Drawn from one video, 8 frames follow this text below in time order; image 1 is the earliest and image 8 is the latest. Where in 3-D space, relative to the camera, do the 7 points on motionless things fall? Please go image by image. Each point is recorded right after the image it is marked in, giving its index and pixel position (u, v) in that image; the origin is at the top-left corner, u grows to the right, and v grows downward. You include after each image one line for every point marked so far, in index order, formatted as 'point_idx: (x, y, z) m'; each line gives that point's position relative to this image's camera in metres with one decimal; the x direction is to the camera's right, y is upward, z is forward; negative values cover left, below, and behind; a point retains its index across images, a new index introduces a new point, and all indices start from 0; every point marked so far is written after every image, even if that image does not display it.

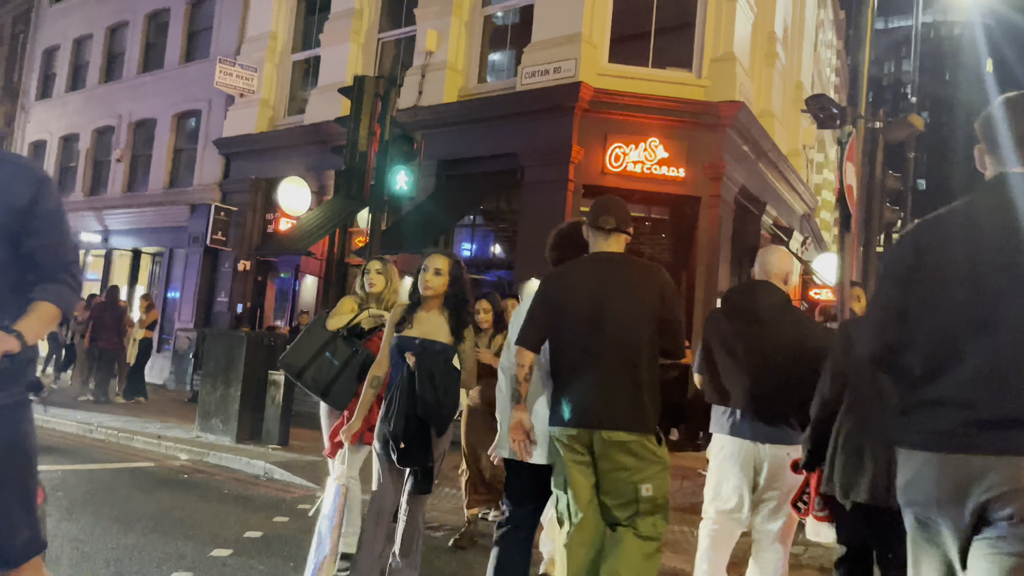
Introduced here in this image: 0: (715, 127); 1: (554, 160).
0: (+3.5, +2.8, +14.0) m
1: (+0.7, +2.2, +13.9) m
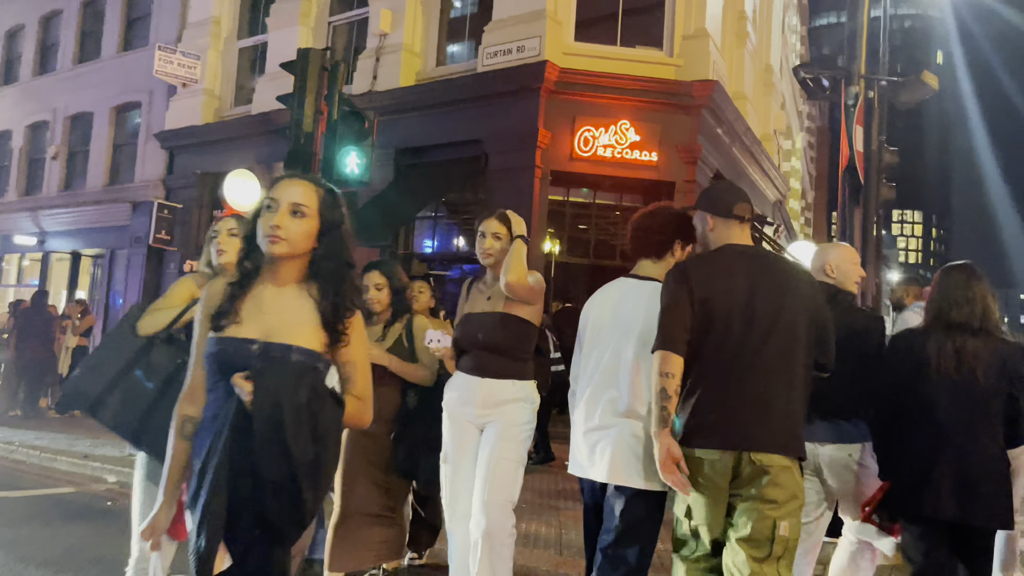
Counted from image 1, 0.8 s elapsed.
0: (+2.9, +2.9, +13.2) m
1: (+0.1, +2.3, +13.0) m
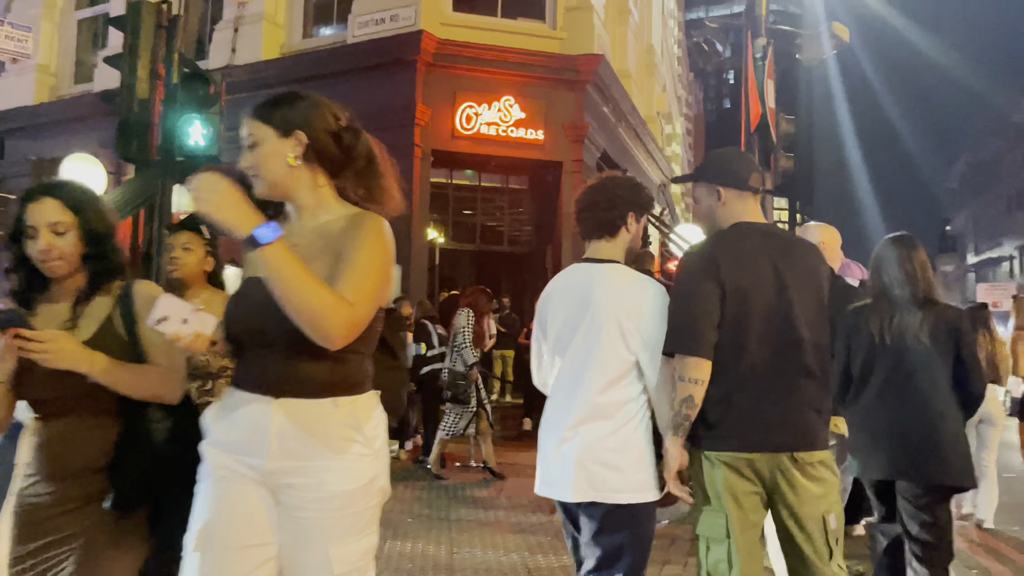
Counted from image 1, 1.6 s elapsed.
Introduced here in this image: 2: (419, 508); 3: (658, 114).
0: (+1.0, +3.2, +12.6) m
1: (-1.7, +2.5, +12.0) m
2: (-0.8, -1.8, +6.7) m
3: (+3.4, +4.1, +19.0) m
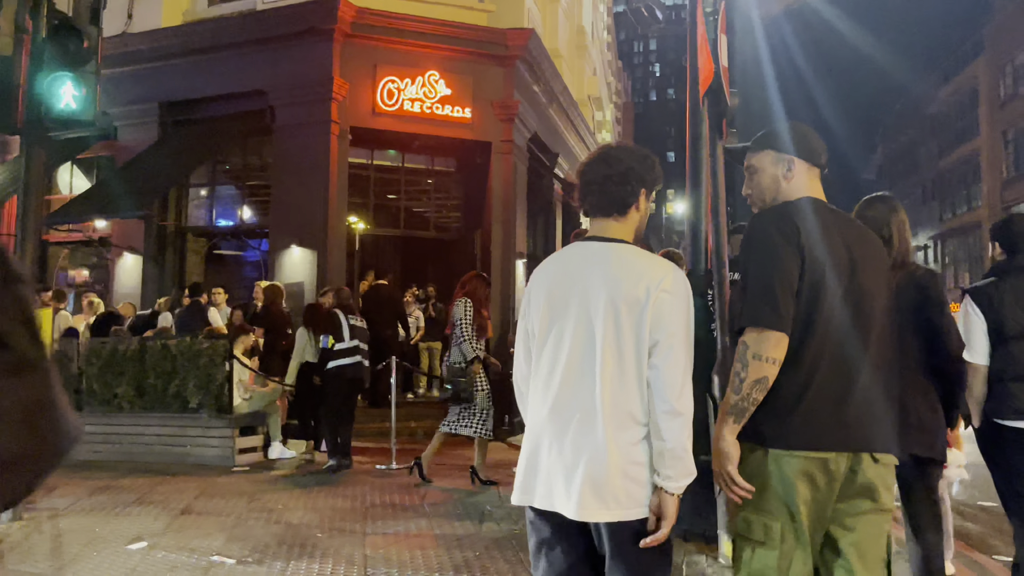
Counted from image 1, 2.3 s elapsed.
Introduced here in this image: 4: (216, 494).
0: (-0.1, +3.4, +11.9) m
1: (-2.8, +2.6, +11.1) m
2: (-1.3, -1.7, +6.0) m
3: (+1.7, +4.4, +18.5) m
4: (-2.5, -1.8, +6.8) m
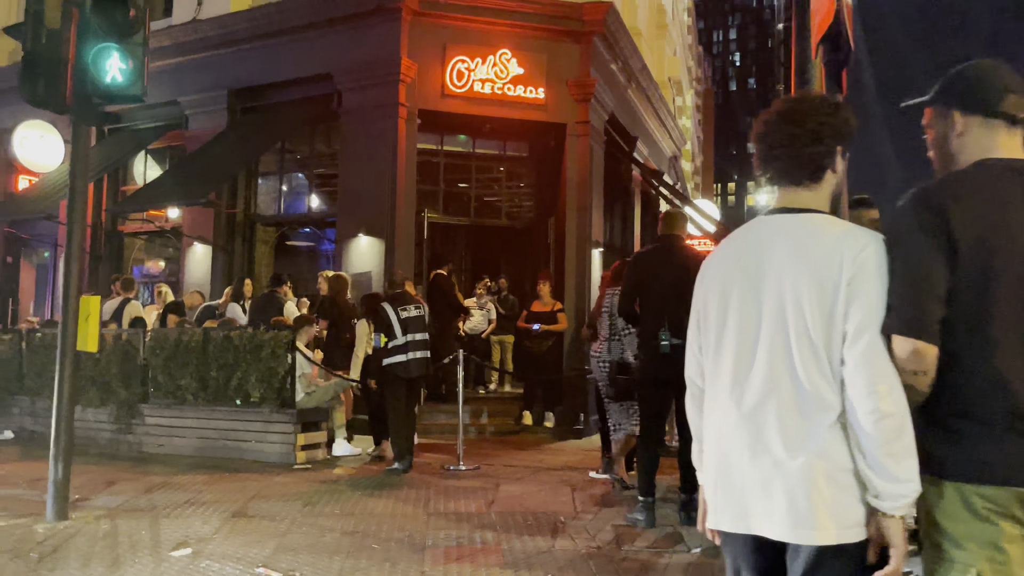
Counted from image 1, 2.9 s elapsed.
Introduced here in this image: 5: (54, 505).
0: (+0.9, +3.5, +11.2) m
1: (-1.8, +2.8, +10.7) m
2: (-0.8, -1.6, +5.5) m
3: (+3.4, +4.5, +17.6) m
4: (-1.9, -1.7, +6.4) m
5: (-3.2, -1.5, +5.6) m
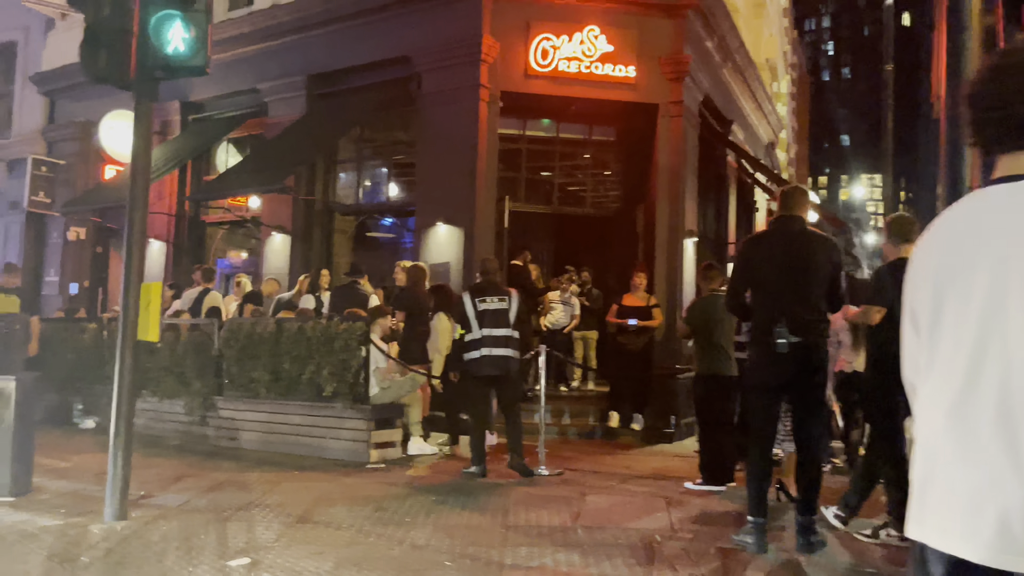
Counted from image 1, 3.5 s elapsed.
0: (+2.1, +3.6, +10.4) m
1: (-0.7, +2.9, +10.1) m
2: (-0.3, -1.6, +4.9) m
3: (+5.2, +4.6, +16.6) m
4: (-1.3, -1.6, +6.0) m
5: (-2.6, -1.4, +5.3) m
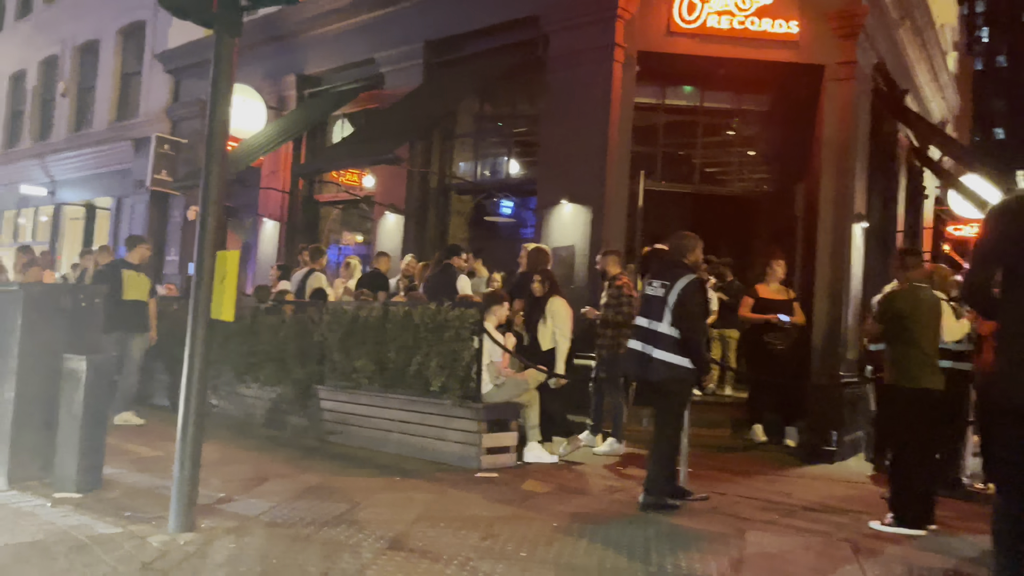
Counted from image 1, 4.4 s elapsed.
0: (+3.7, +3.7, +8.9) m
1: (+0.9, +3.0, +9.0) m
2: (+0.4, -1.4, +3.8) m
3: (+7.7, +4.7, +14.5) m
4: (-0.4, -1.4, +4.9) m
5: (-1.9, -1.2, +4.5) m
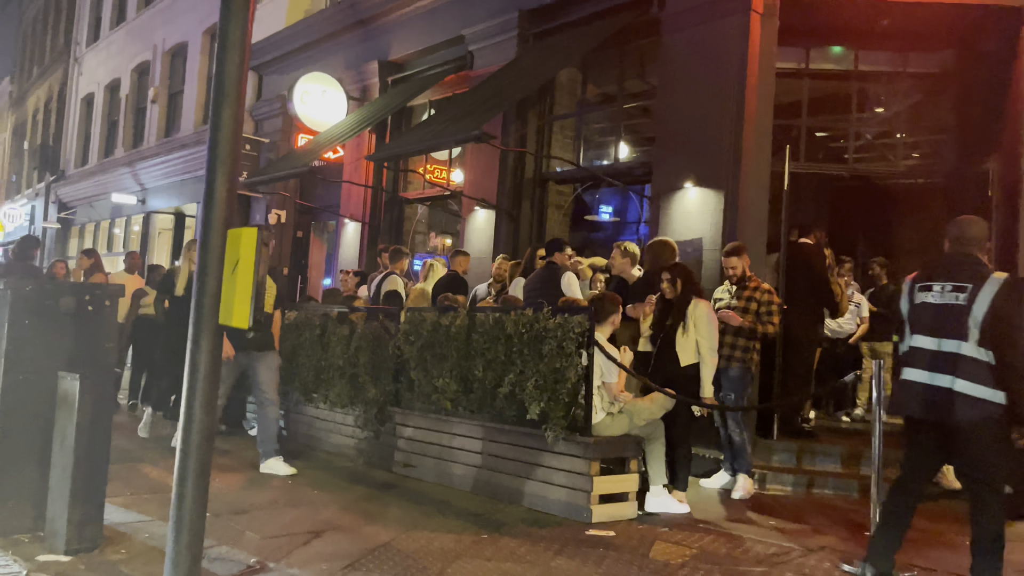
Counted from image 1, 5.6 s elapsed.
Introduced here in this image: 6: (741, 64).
0: (+4.6, +3.7, +7.0) m
1: (+1.9, +3.0, +7.4) m
2: (+0.8, -1.4, +2.2) m
3: (+9.3, +4.6, +12.1) m
4: (+0.1, -1.4, +3.5) m
5: (-1.3, -1.2, +3.2) m
6: (+2.1, +2.0, +7.2) m
